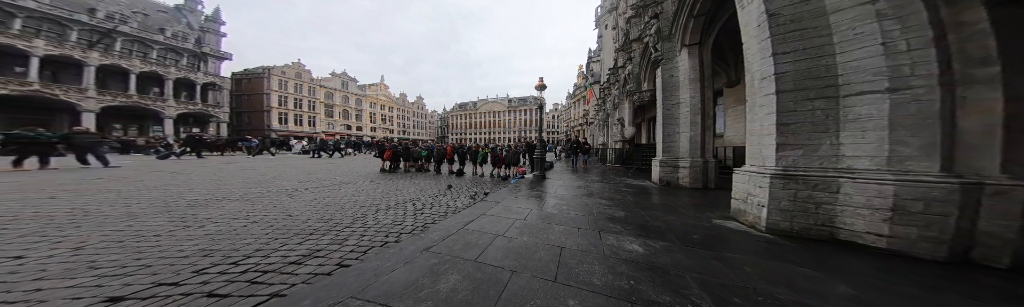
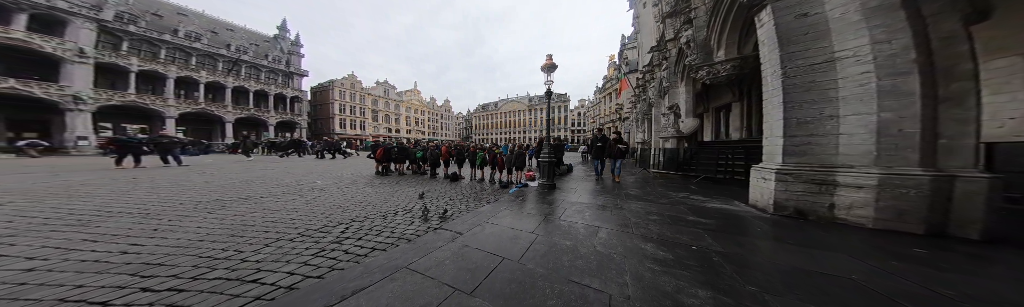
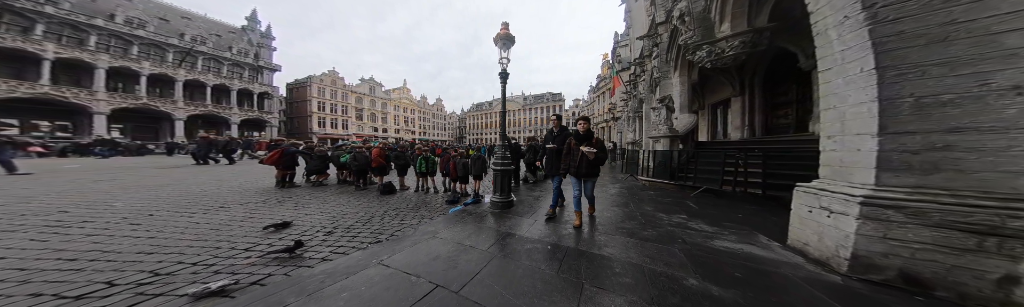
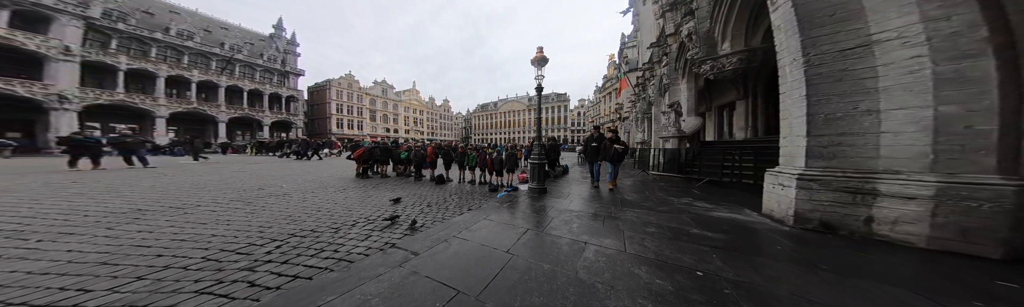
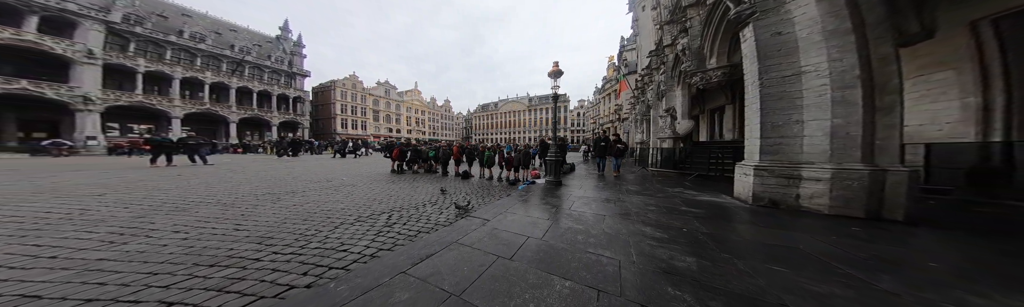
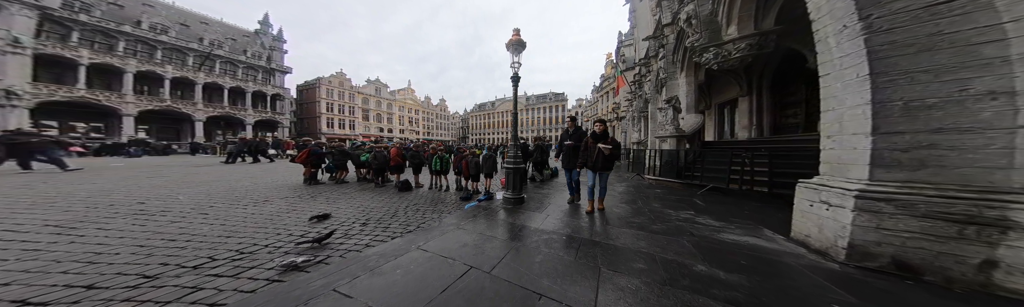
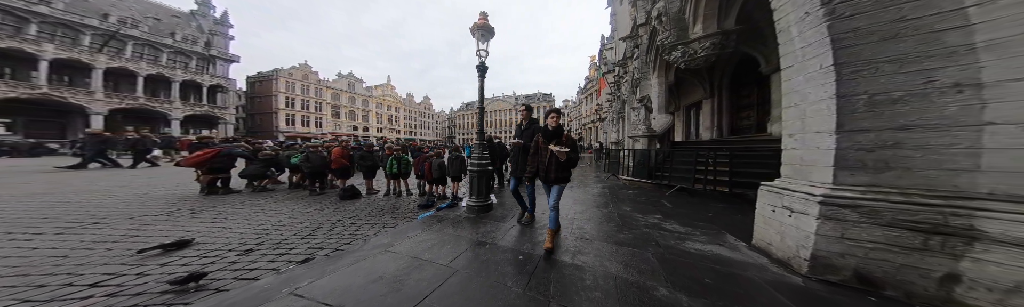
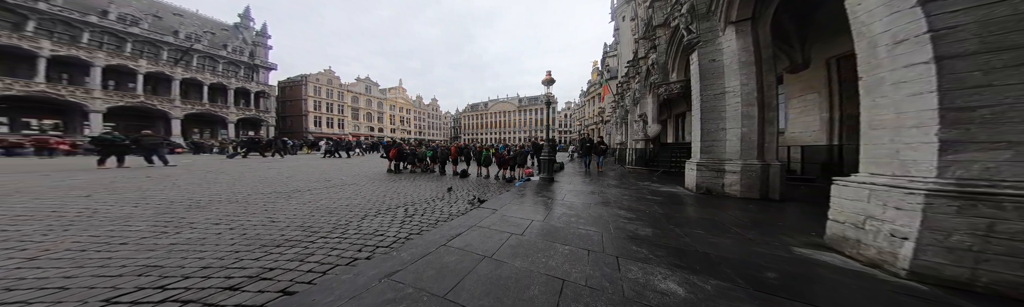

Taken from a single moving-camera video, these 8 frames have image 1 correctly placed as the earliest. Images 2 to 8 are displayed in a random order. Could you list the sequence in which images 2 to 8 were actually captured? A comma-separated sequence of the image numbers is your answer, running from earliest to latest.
8, 5, 2, 4, 6, 3, 7
